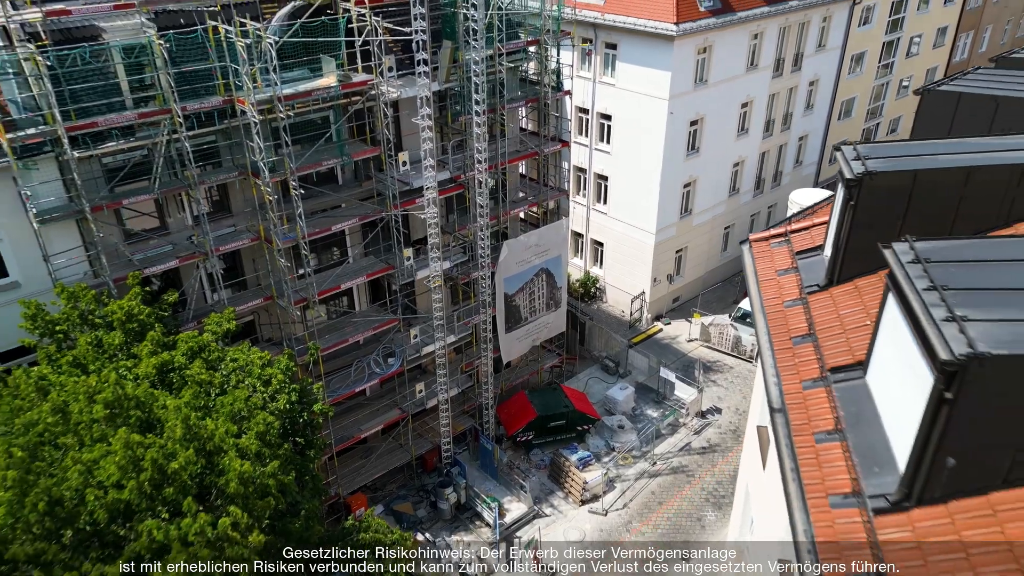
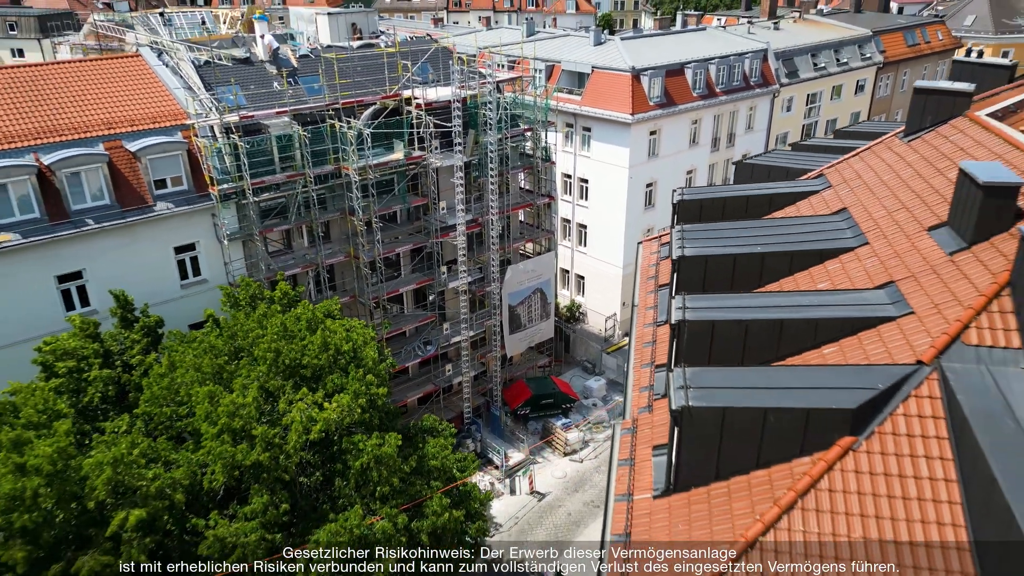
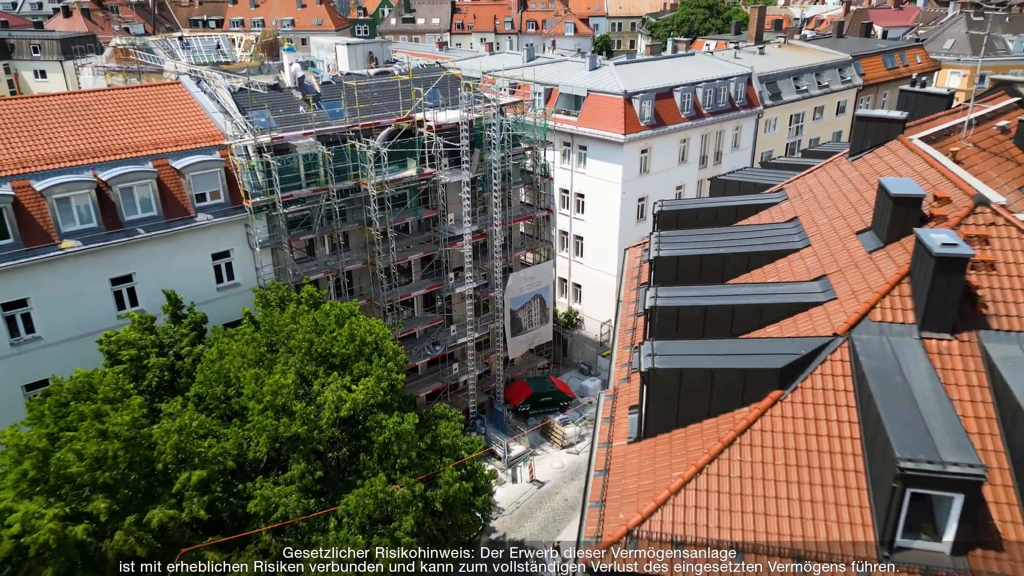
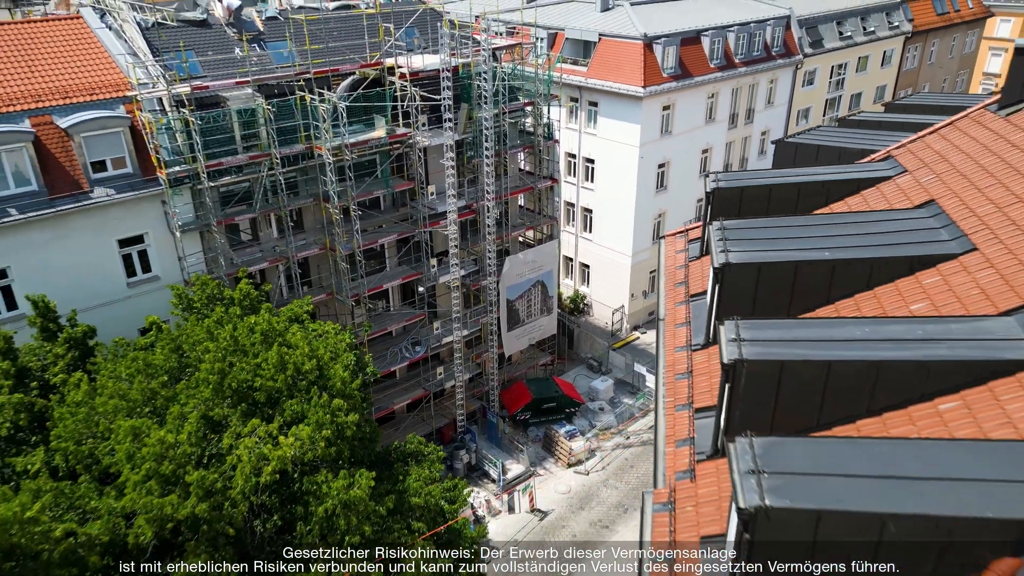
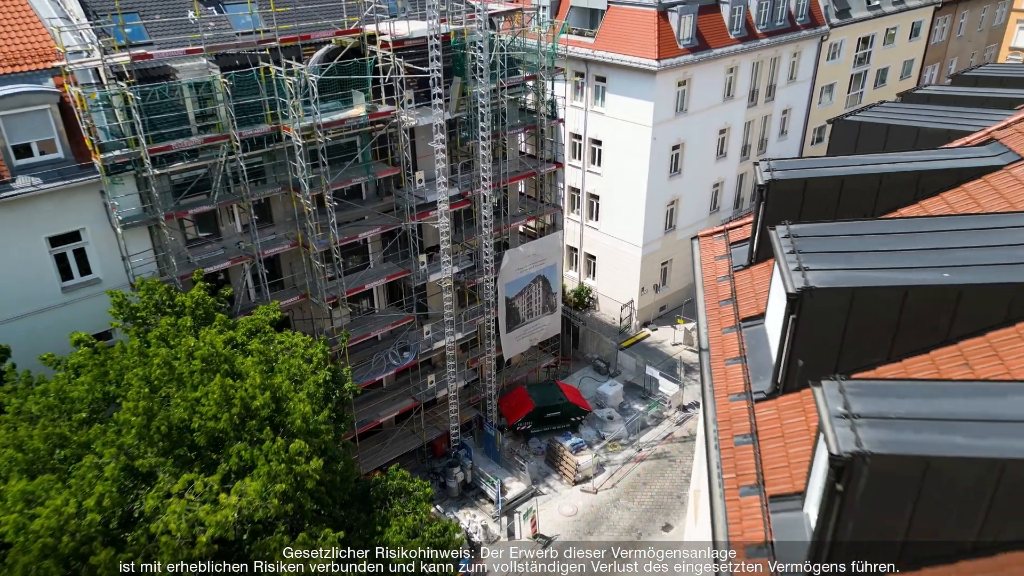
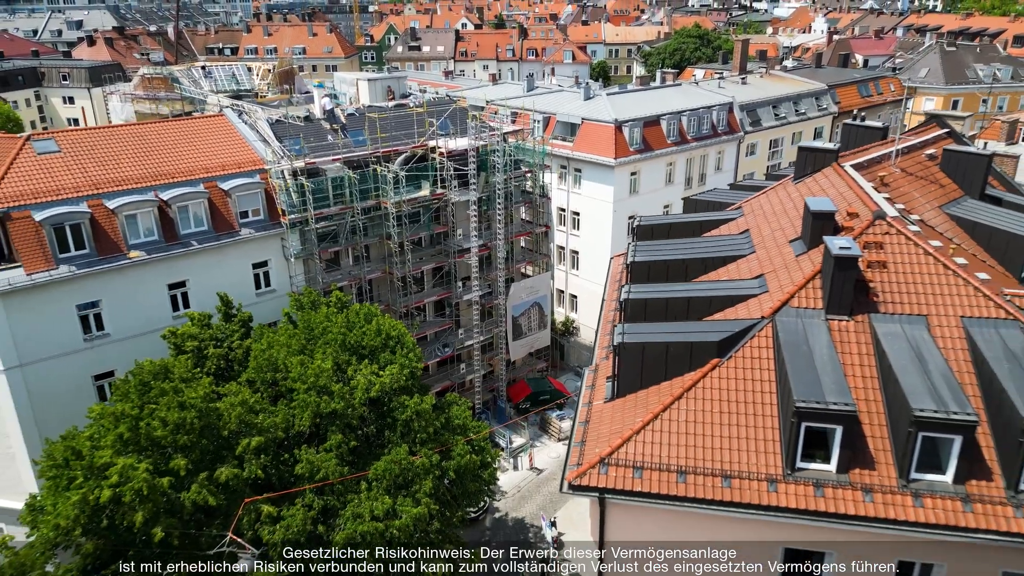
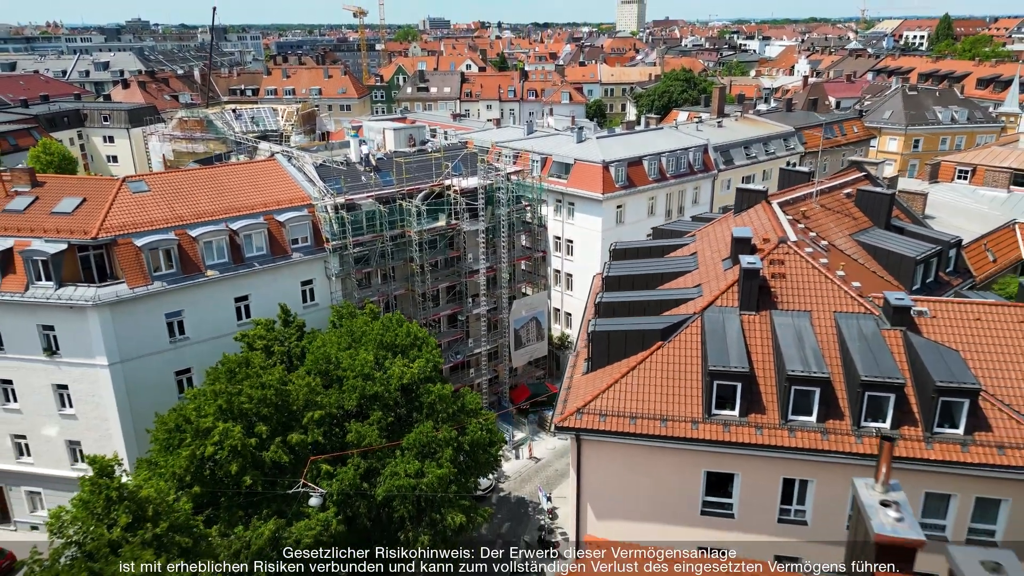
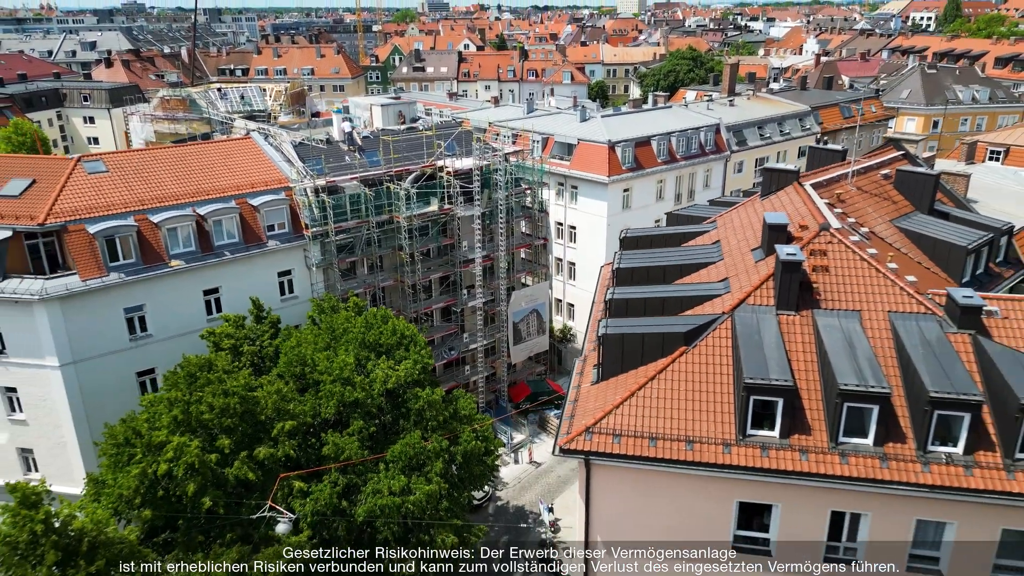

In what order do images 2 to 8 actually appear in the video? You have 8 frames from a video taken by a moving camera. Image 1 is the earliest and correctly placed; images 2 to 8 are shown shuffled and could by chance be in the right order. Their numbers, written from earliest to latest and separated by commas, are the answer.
5, 4, 2, 3, 6, 8, 7
